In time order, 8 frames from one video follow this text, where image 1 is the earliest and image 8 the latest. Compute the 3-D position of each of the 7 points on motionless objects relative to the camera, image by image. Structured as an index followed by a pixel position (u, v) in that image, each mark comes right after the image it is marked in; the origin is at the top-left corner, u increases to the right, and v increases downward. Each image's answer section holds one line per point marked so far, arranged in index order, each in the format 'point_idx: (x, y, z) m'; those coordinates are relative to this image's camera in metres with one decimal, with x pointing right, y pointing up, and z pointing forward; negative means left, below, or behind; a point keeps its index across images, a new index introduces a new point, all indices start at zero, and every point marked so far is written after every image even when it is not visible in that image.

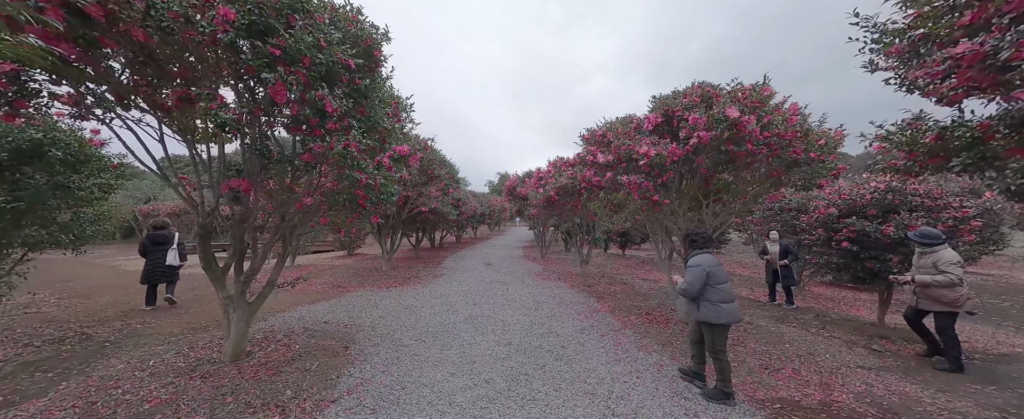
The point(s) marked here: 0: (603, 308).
0: (+1.7, -1.9, +5.6) m
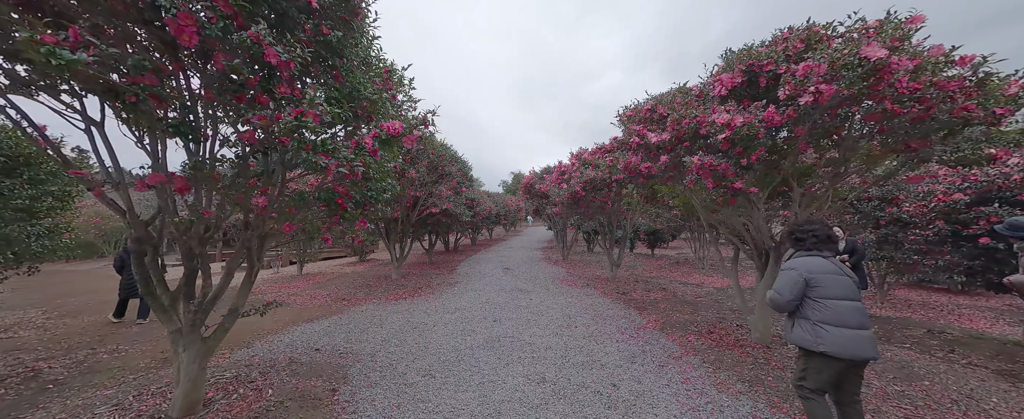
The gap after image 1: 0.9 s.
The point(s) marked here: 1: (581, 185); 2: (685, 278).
0: (+2.1, -1.8, +4.6) m
1: (+1.6, +0.6, +6.9) m
2: (+5.1, -2.0, +8.6) m
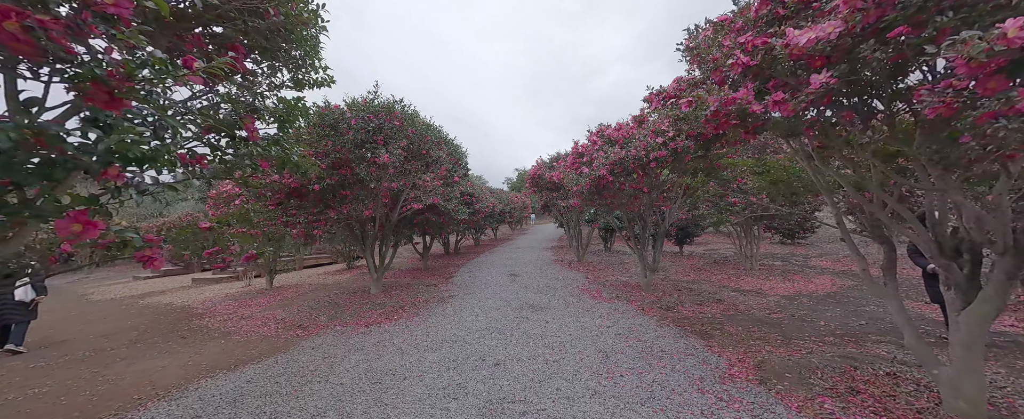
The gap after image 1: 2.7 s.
0: (+2.3, -1.6, +3.0) m
1: (+1.7, +0.8, +5.3) m
2: (+5.3, -1.7, +6.9) m
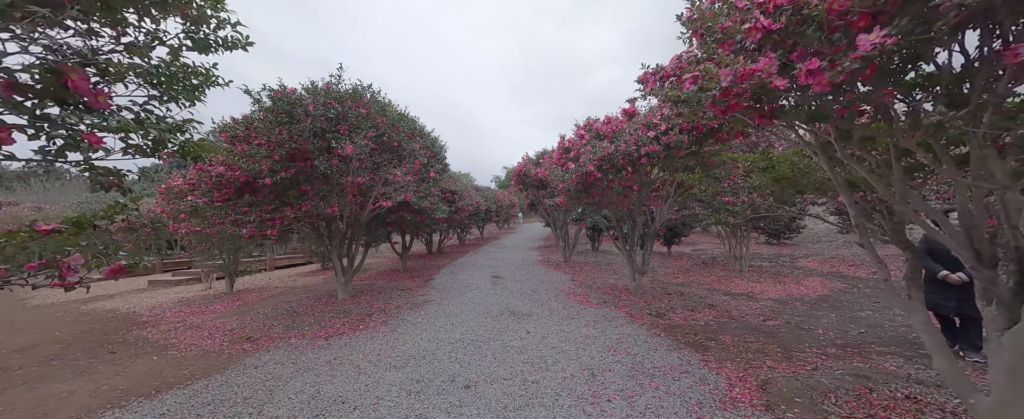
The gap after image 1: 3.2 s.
0: (+2.0, -1.6, +2.6) m
1: (+1.3, +0.8, +4.9) m
2: (+4.9, -1.7, +6.7) m
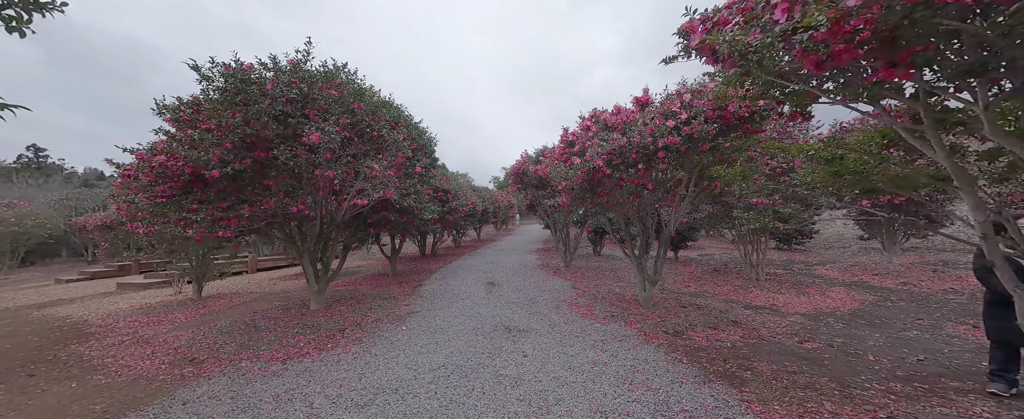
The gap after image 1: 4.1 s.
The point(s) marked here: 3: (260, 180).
0: (+1.9, -1.6, +2.0) m
1: (+1.3, +0.7, +4.2) m
2: (+4.8, -1.8, +6.0) m
3: (-3.6, +0.4, +4.1) m
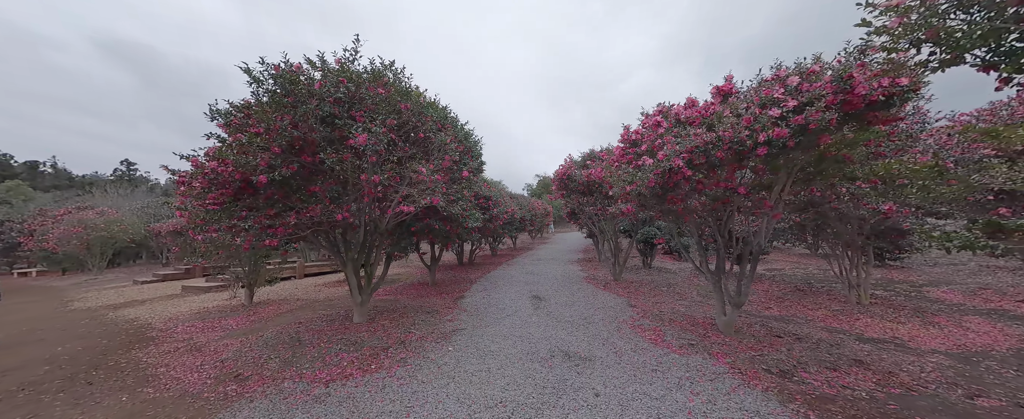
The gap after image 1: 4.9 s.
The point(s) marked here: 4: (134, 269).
0: (+2.5, -1.7, +1.2) m
1: (+2.1, +0.6, +3.6) m
2: (+5.7, -1.9, +4.9) m
3: (-2.8, +0.3, +4.0) m
4: (-19.2, -3.0, +14.9) m
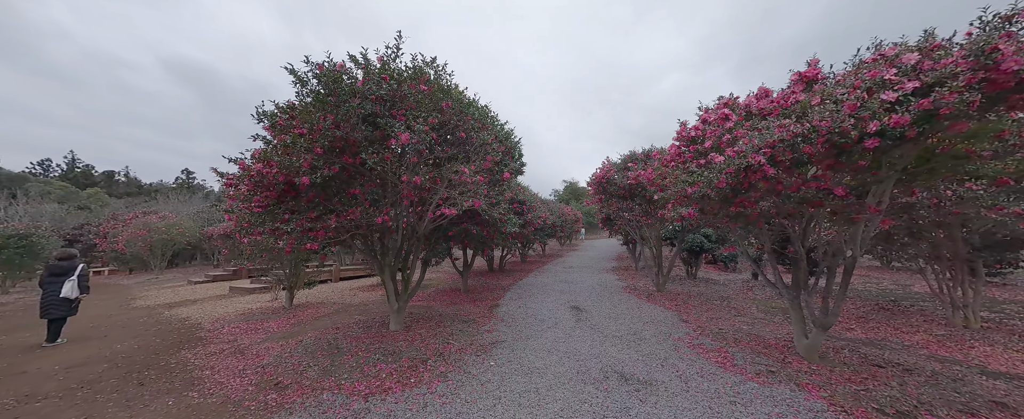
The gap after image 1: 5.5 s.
0: (+2.8, -1.7, +0.6) m
1: (+2.6, +0.6, +3.1) m
2: (+6.3, -2.0, +4.1) m
3: (-2.2, +0.3, +3.9) m
4: (-17.6, -3.3, +16.0) m
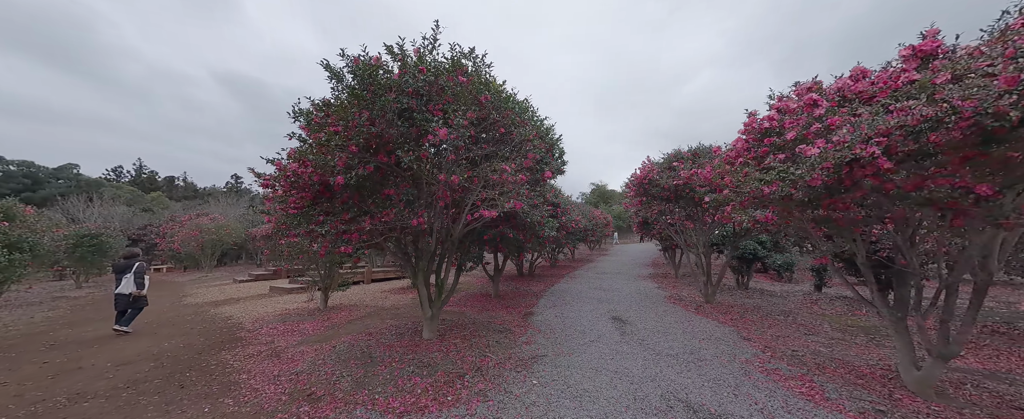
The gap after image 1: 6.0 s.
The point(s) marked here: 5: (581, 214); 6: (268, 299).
0: (+3.1, -1.7, 0.0) m
1: (+3.1, +0.6, +2.5) m
2: (+6.9, -2.1, +3.2) m
3: (-1.6, +0.3, +3.7) m
4: (-16.0, -3.4, +17.0) m
5: (+3.3, -0.2, +14.1) m
6: (-7.4, -2.7, +9.0) m
